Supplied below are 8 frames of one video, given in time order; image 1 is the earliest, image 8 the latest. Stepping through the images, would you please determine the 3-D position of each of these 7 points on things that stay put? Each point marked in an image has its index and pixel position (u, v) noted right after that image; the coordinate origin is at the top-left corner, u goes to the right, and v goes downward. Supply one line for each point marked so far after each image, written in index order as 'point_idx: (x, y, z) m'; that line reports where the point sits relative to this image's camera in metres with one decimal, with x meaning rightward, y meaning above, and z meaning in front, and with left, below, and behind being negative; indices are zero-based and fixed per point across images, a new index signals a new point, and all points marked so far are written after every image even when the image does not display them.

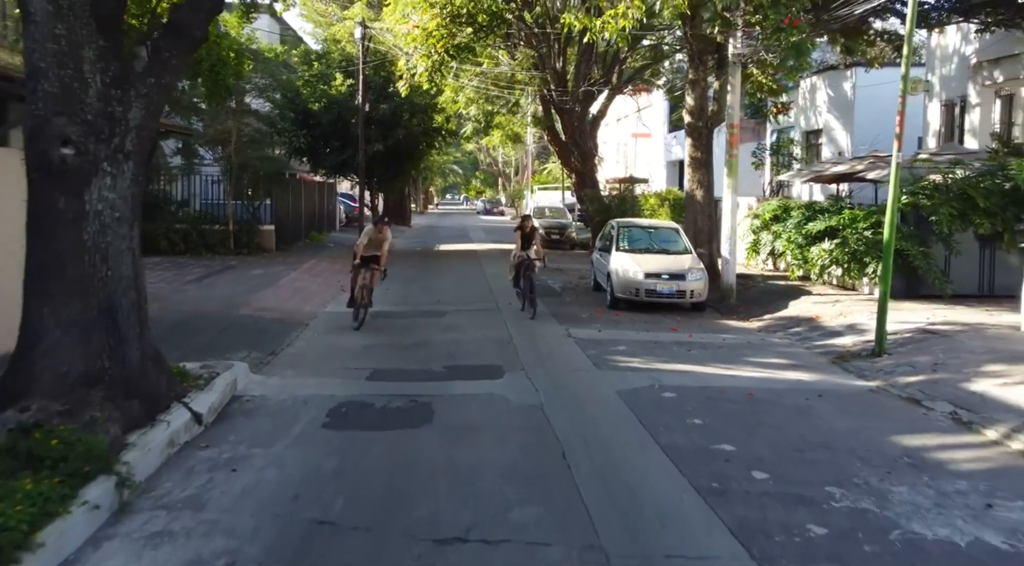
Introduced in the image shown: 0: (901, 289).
0: (+6.9, -0.1, +14.5) m
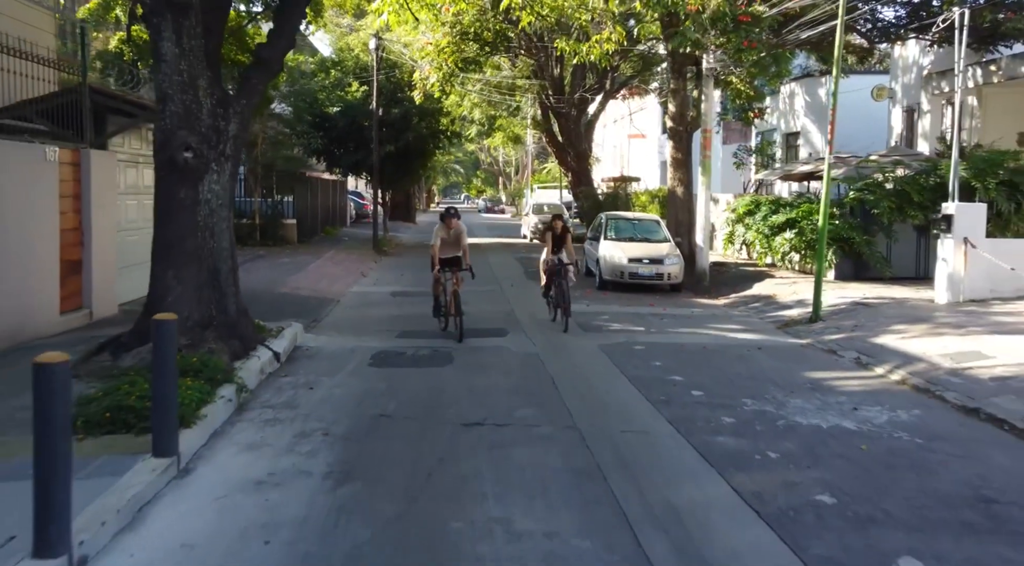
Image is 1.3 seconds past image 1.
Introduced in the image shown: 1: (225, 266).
0: (+7.0, +0.2, +16.8) m
1: (-3.4, +0.3, +9.6) m
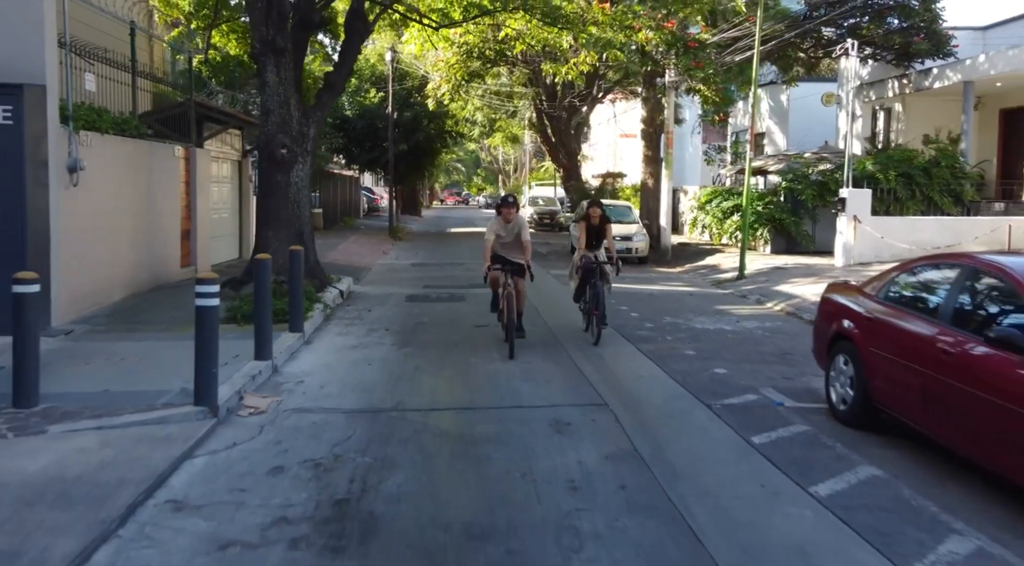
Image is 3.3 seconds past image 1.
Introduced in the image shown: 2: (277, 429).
0: (+6.9, +0.9, +20.8) m
1: (-3.4, +0.9, +13.6) m
2: (-1.9, -1.1, +6.5) m
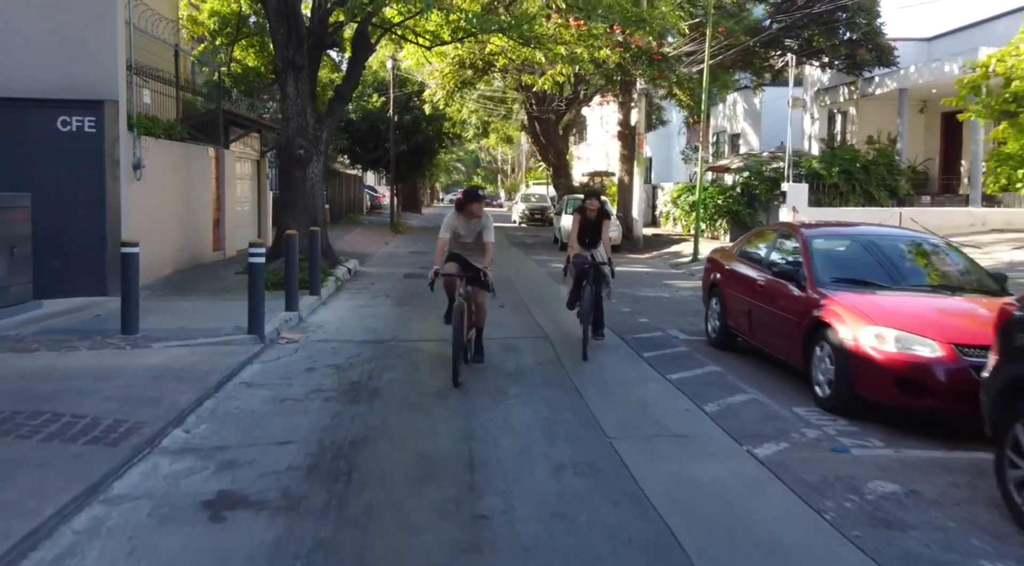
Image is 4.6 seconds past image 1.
0: (+6.6, +1.4, +23.4) m
1: (-3.8, +1.3, +16.2) m
2: (-2.3, -0.7, +9.1) m
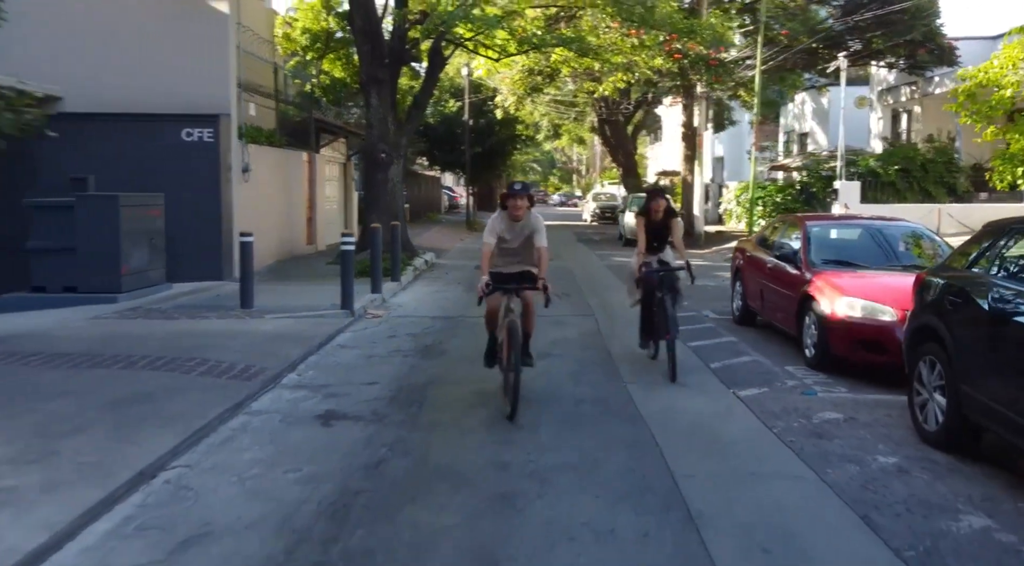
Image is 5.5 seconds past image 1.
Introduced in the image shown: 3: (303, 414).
0: (+8.5, +1.5, +24.2) m
1: (-2.5, +1.6, +18.1) m
2: (-1.6, -0.5, +10.8) m
3: (-1.6, -1.0, +6.4) m
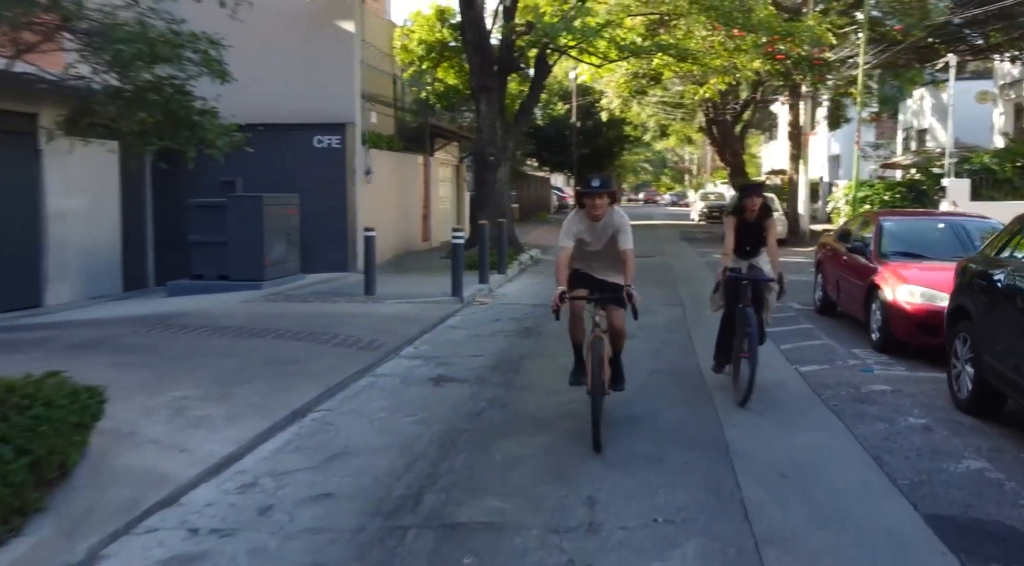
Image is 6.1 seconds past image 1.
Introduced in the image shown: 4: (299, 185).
0: (+11.6, +1.5, +23.9) m
1: (-0.1, +1.7, +19.3) m
2: (-0.3, -0.4, +12.0) m
3: (-0.9, -0.9, +7.7) m
4: (-4.0, +1.9, +15.4) m
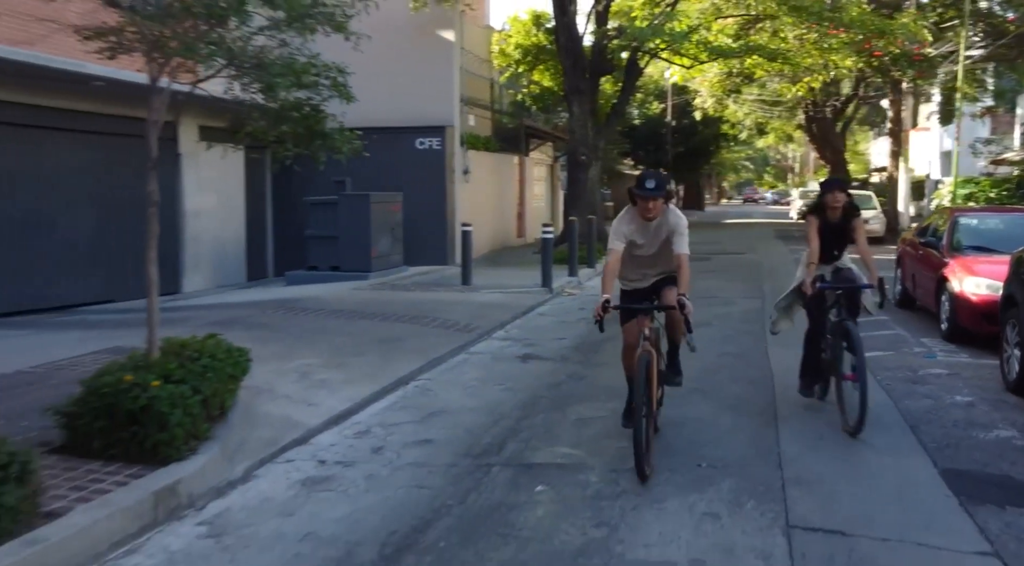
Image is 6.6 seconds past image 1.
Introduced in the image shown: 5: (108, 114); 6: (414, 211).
0: (+14.3, +1.6, +23.2) m
1: (+2.1, +1.8, +20.0) m
2: (+1.1, -0.3, +12.8) m
3: (0.0, -0.8, +8.6) m
4: (-2.2, +2.0, +16.6) m
5: (-5.9, +2.5, +12.2) m
6: (-2.0, +1.5, +16.7) m
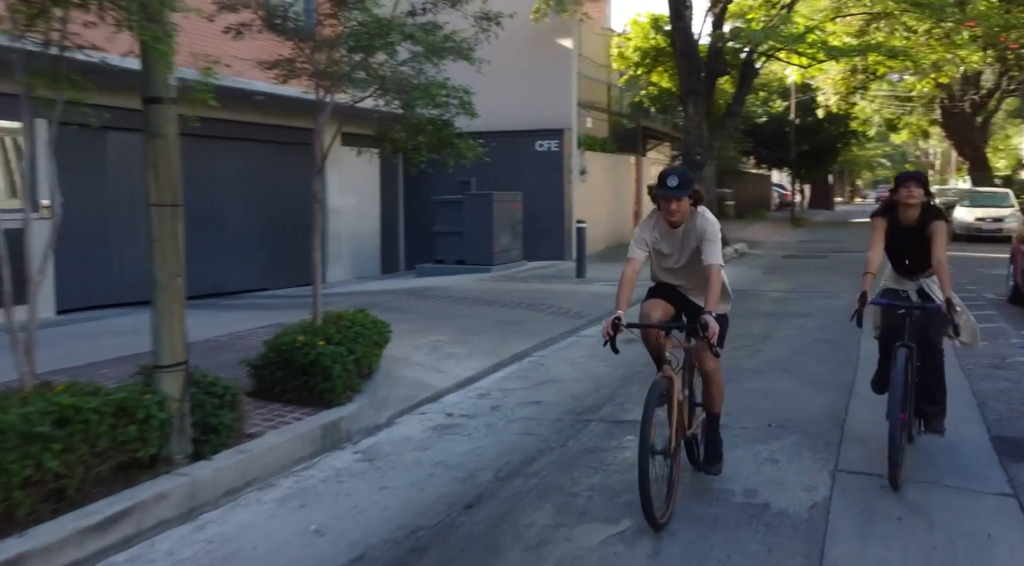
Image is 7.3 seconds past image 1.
0: (+17.6, +1.5, +21.8) m
1: (+5.1, +1.9, +20.4) m
2: (+2.9, -0.2, +13.4) m
3: (+1.2, -0.7, +9.4) m
4: (+0.2, +2.1, +17.7) m
5: (-4.0, +2.7, +13.9) m
6: (+0.5, +1.6, +17.7) m
